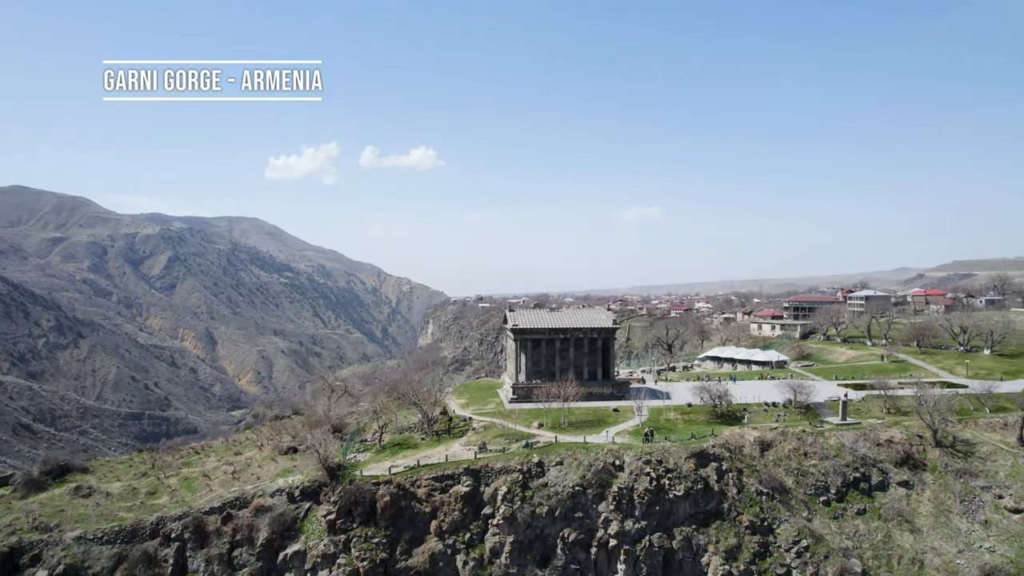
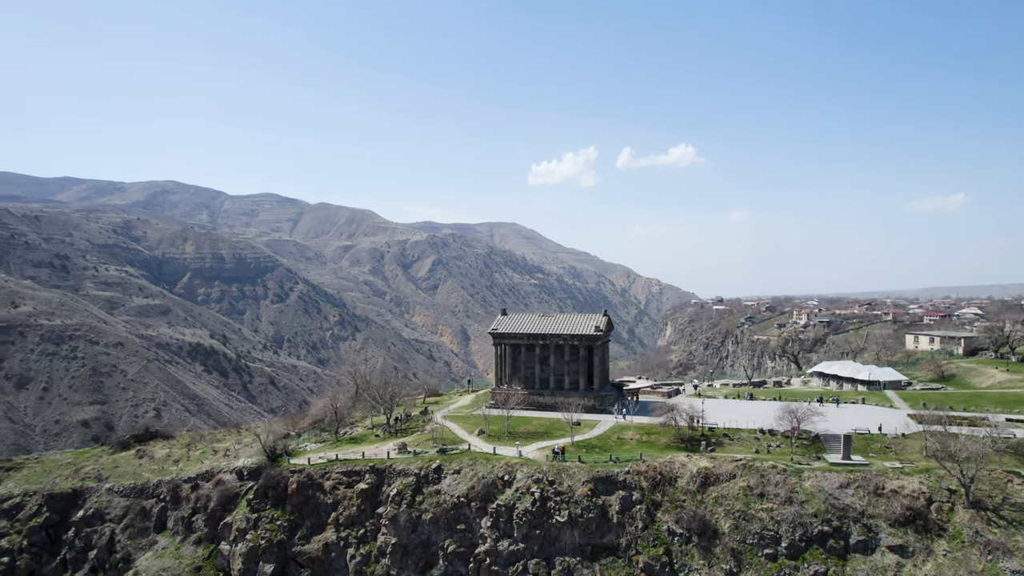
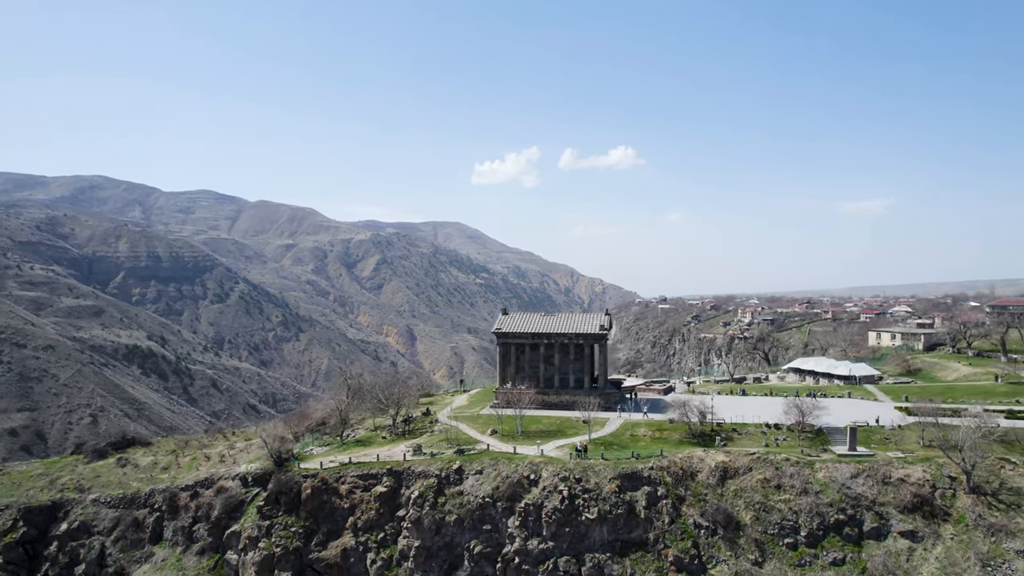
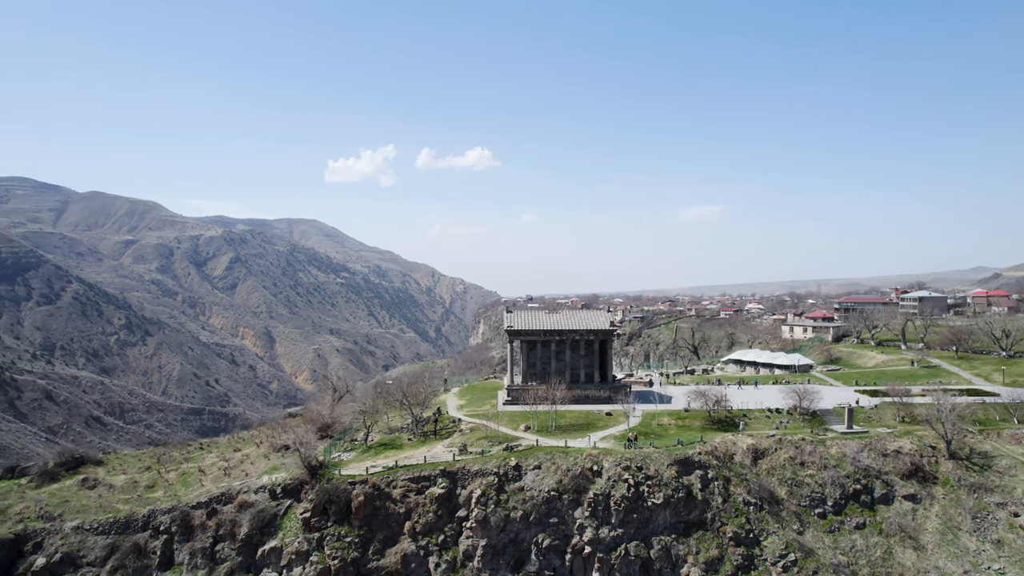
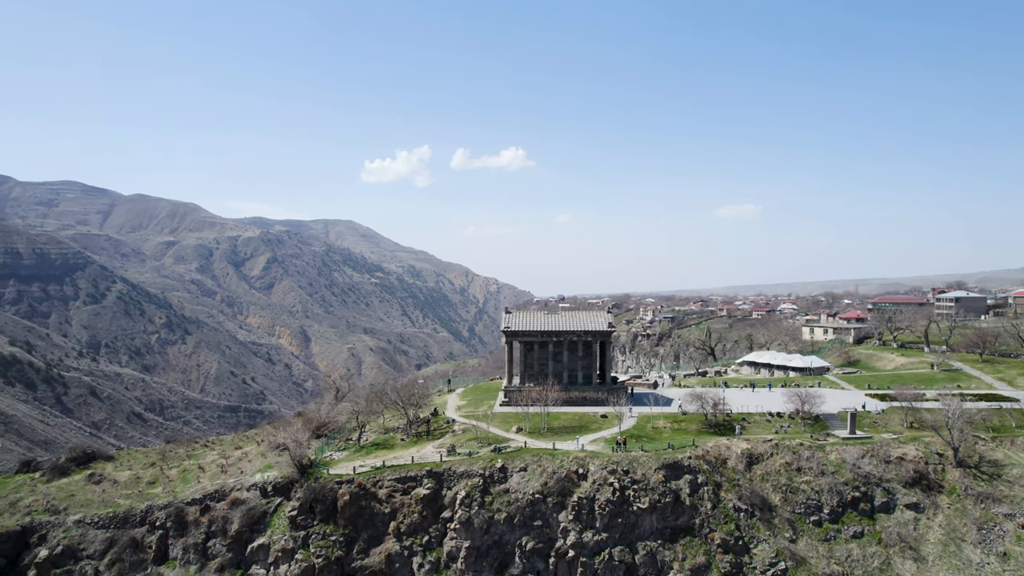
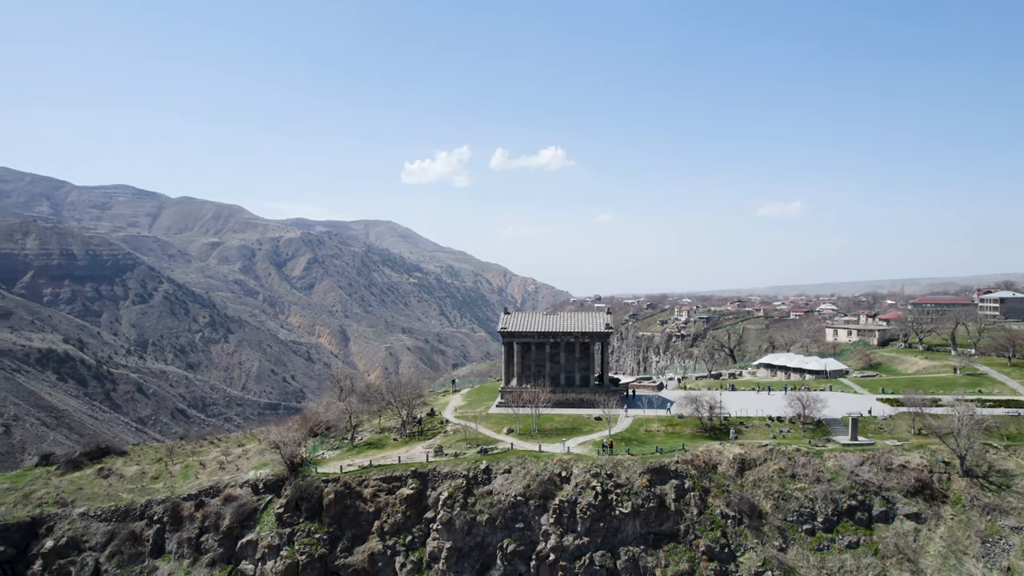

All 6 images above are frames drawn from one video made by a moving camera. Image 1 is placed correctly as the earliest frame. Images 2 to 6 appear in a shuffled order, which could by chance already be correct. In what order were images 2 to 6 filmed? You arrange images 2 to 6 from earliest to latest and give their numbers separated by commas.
4, 5, 6, 3, 2
